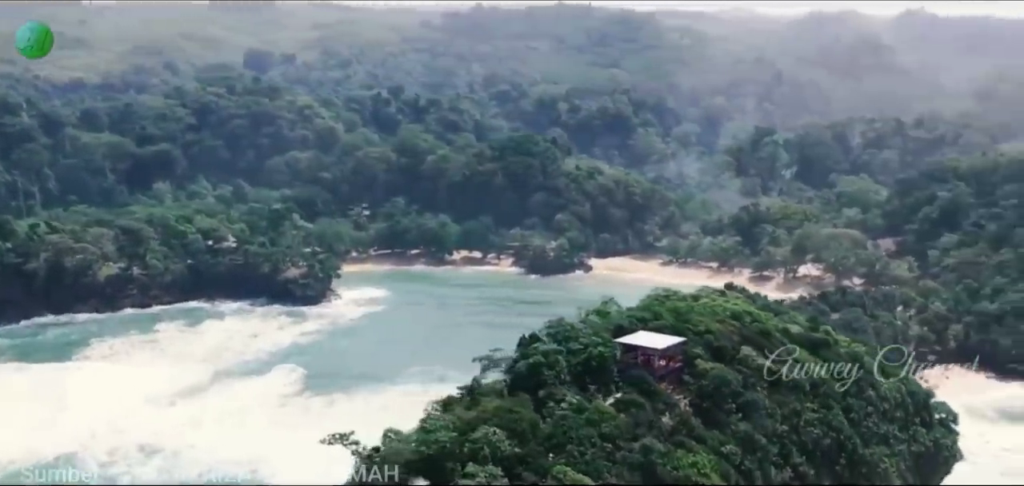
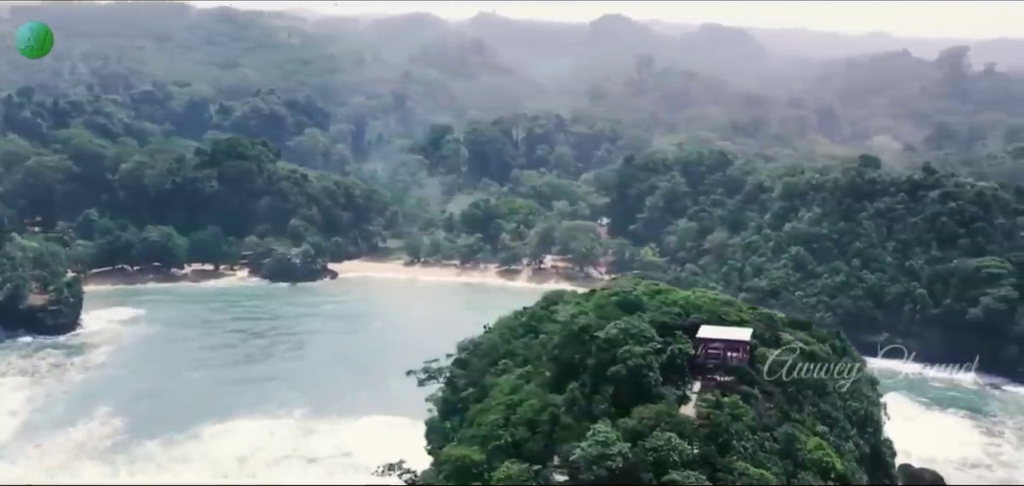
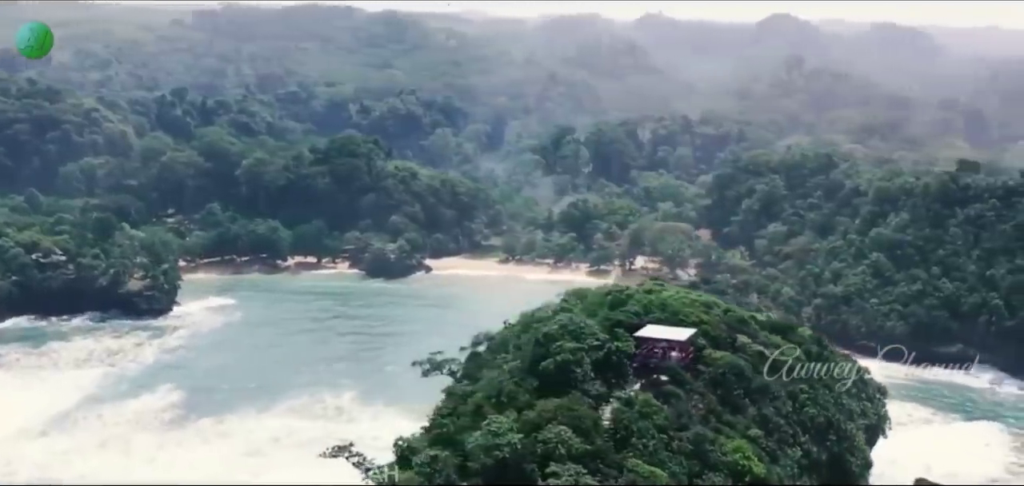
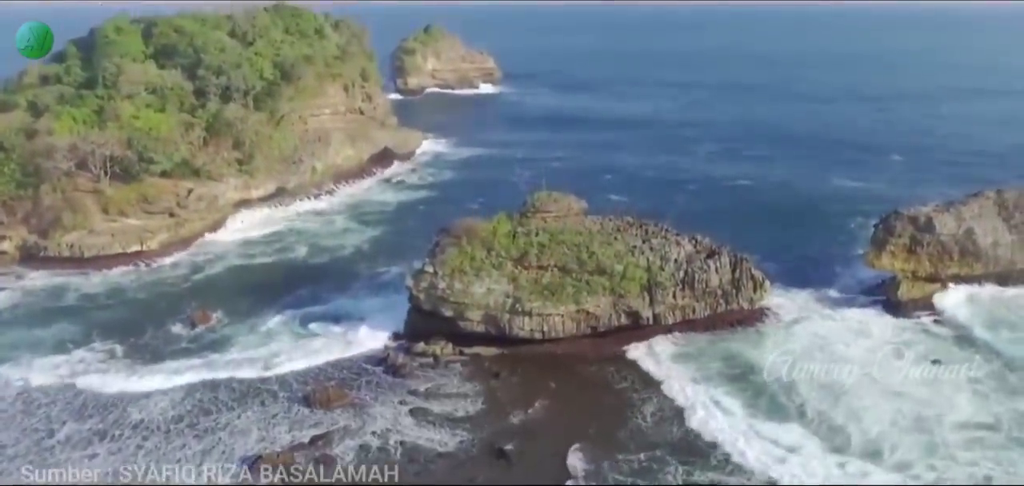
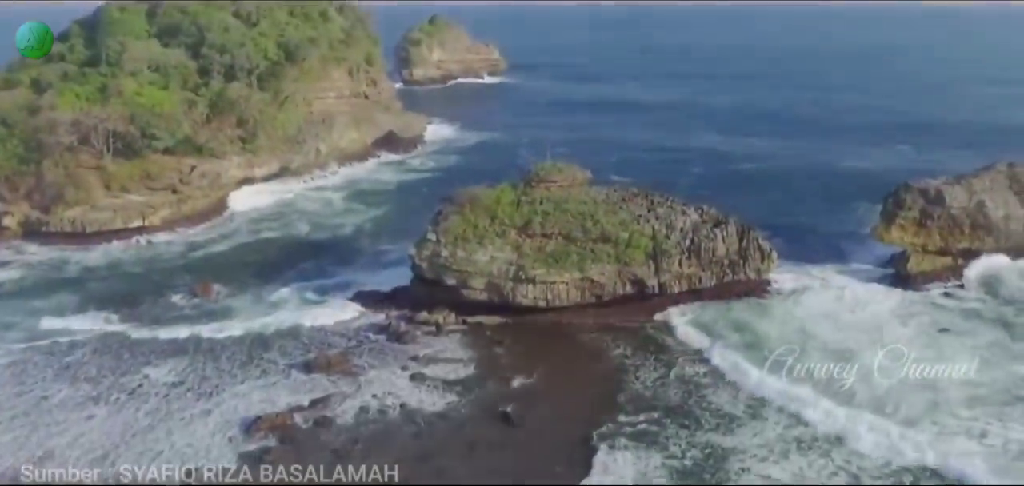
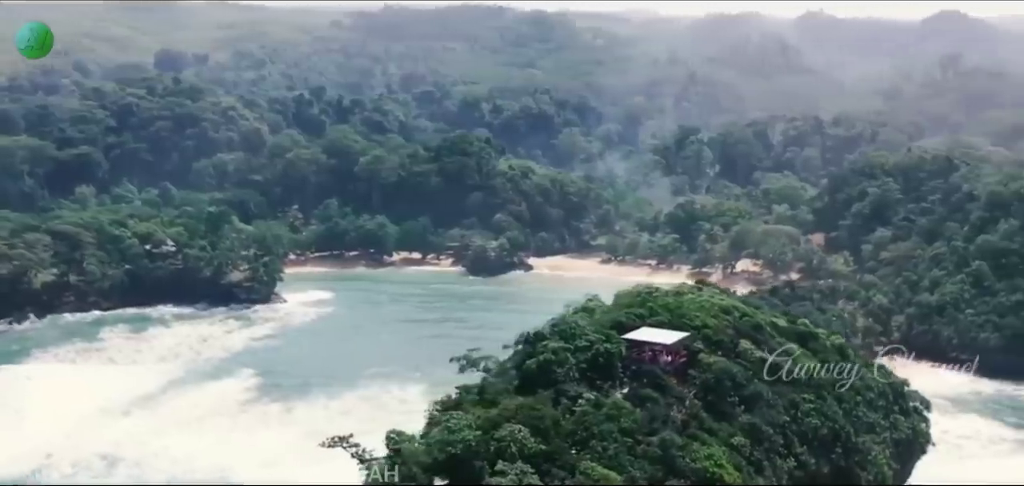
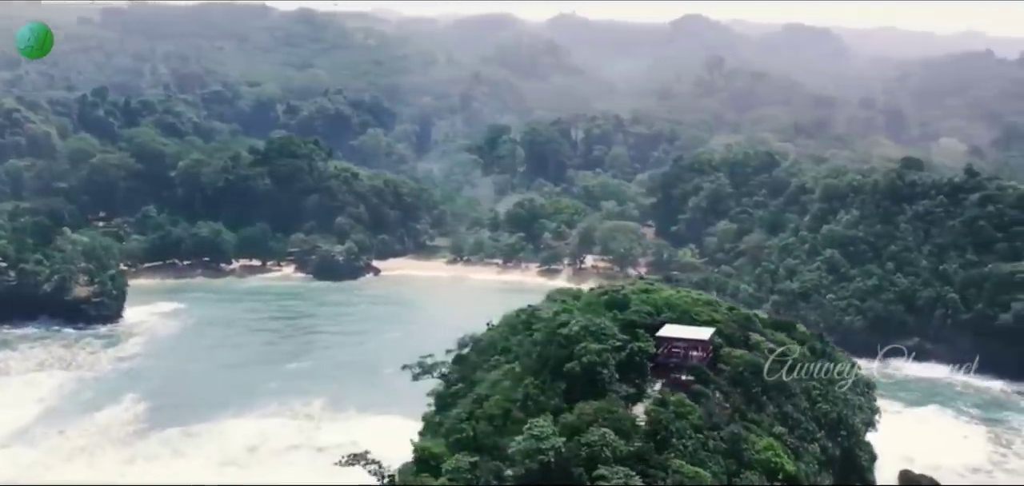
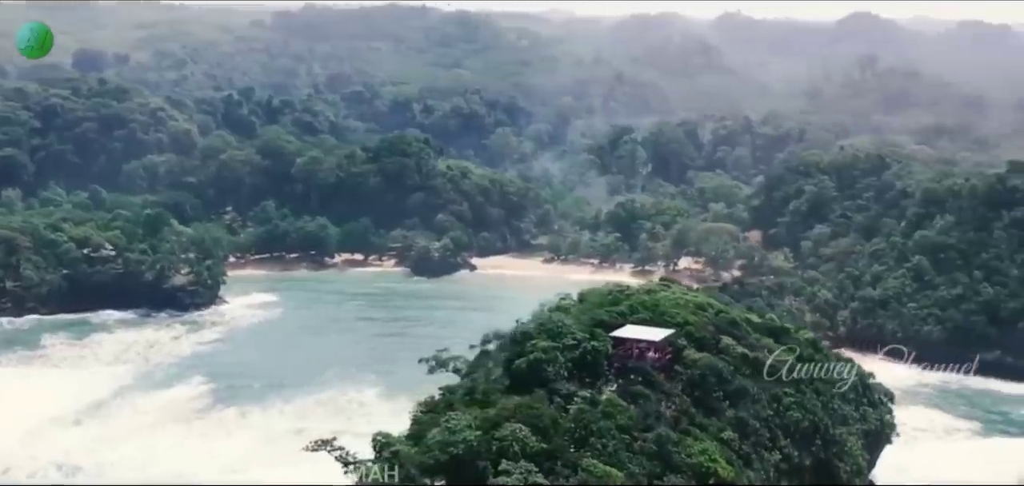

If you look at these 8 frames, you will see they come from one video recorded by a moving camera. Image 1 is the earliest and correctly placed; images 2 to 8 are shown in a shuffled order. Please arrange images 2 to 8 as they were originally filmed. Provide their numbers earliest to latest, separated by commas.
6, 8, 3, 7, 2, 5, 4
